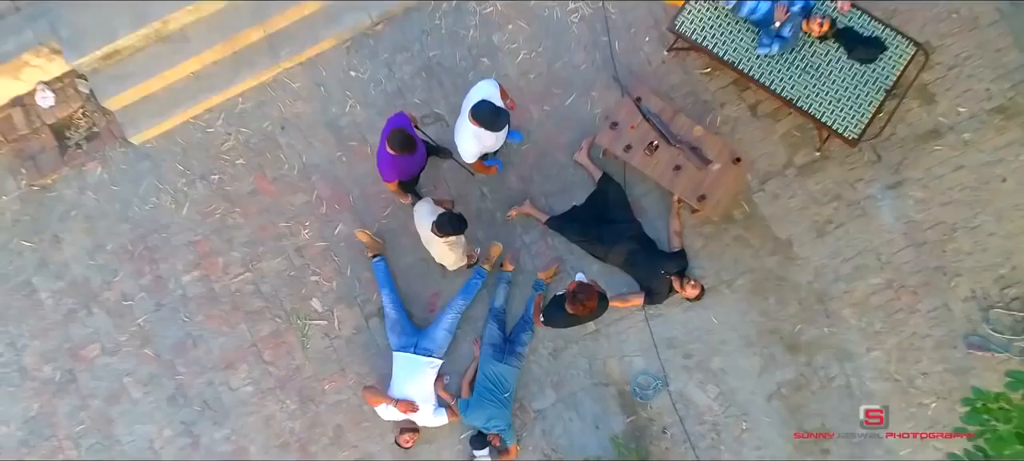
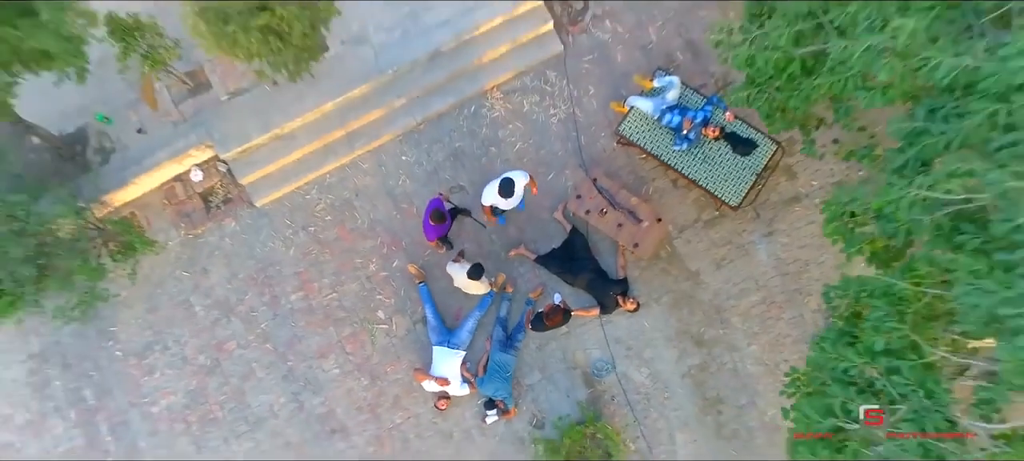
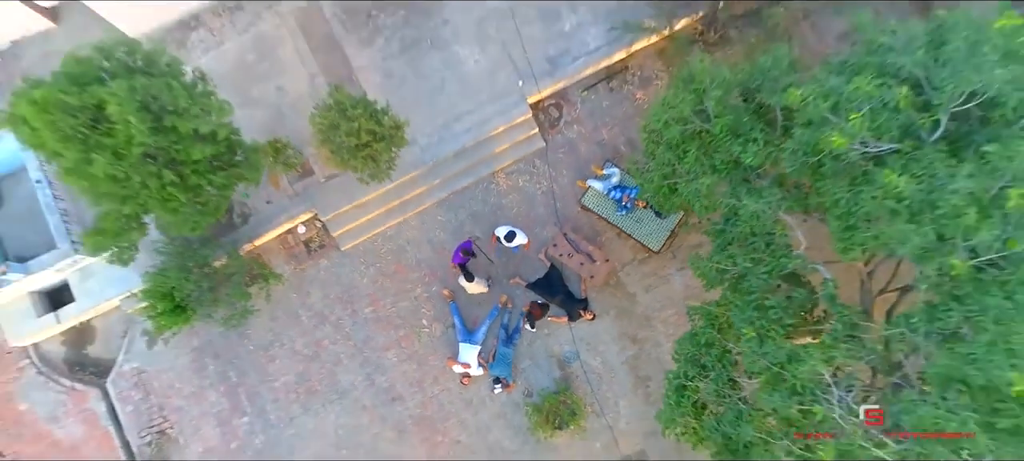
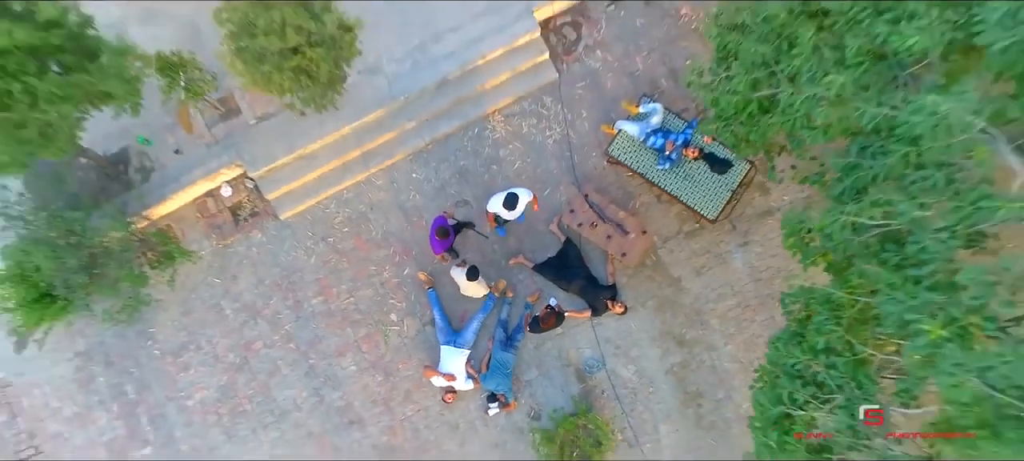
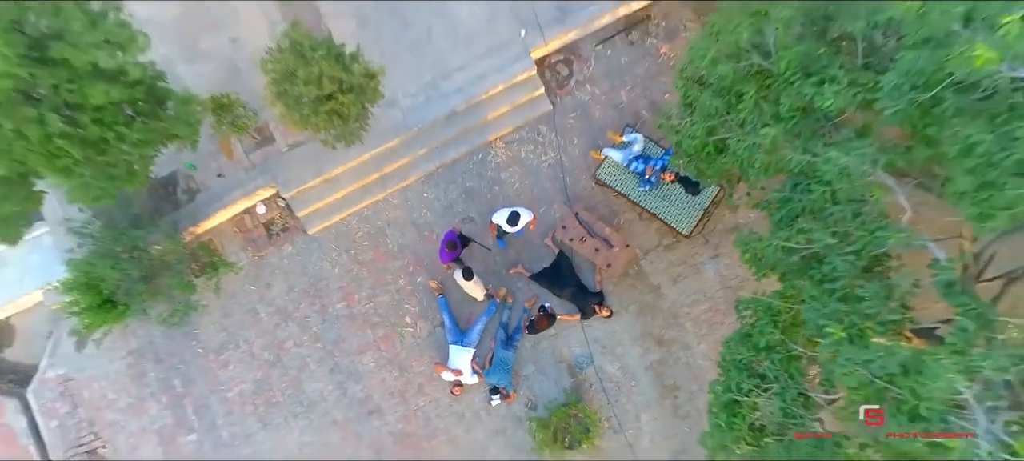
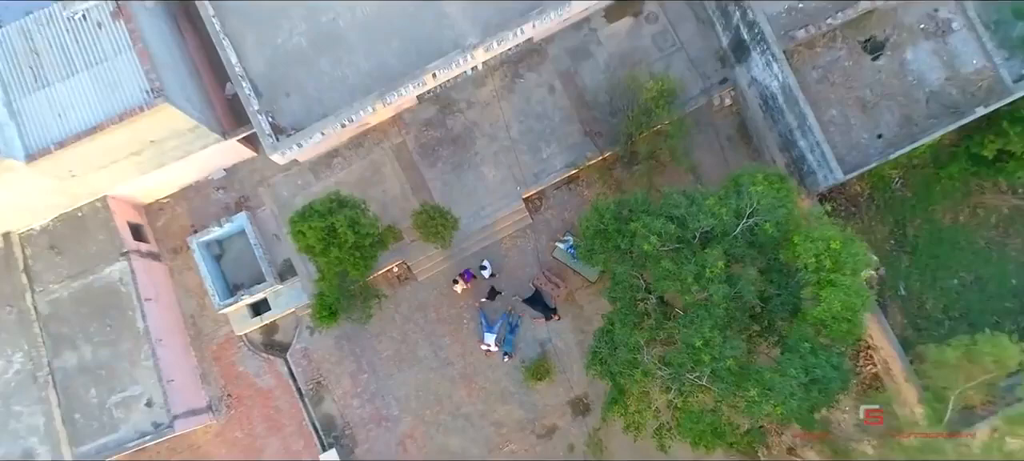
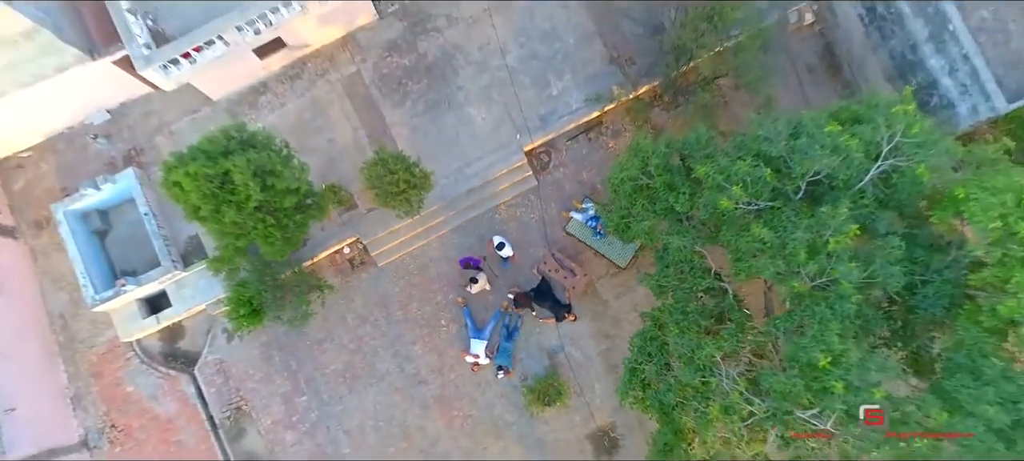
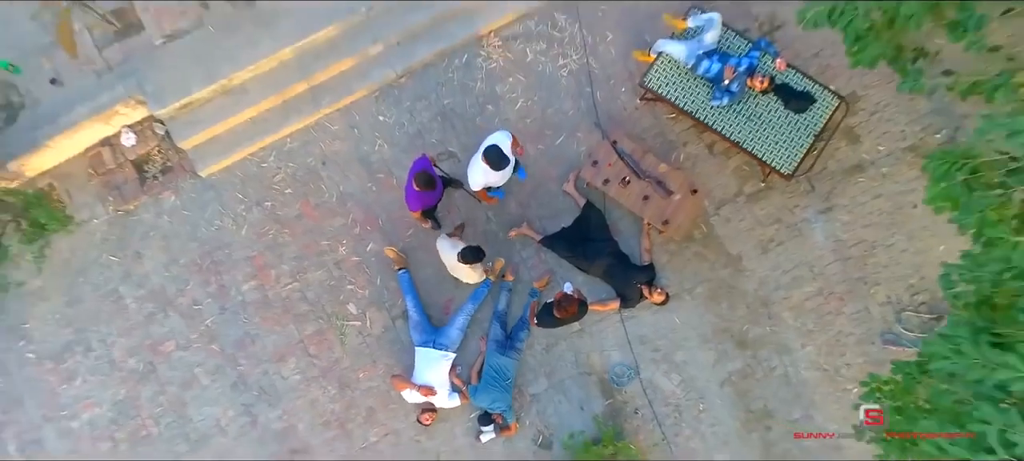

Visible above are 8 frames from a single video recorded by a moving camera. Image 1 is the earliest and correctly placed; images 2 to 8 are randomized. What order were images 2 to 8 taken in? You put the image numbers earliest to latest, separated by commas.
8, 2, 4, 5, 3, 7, 6
